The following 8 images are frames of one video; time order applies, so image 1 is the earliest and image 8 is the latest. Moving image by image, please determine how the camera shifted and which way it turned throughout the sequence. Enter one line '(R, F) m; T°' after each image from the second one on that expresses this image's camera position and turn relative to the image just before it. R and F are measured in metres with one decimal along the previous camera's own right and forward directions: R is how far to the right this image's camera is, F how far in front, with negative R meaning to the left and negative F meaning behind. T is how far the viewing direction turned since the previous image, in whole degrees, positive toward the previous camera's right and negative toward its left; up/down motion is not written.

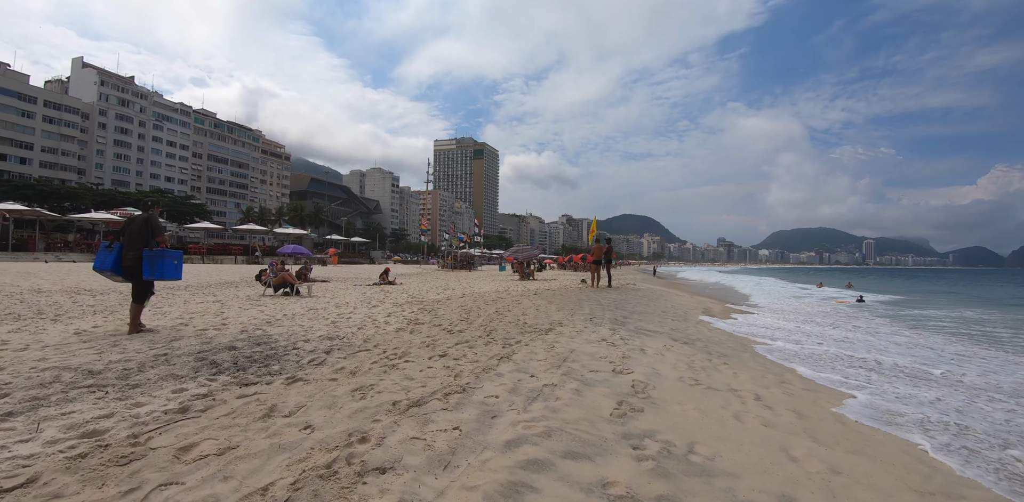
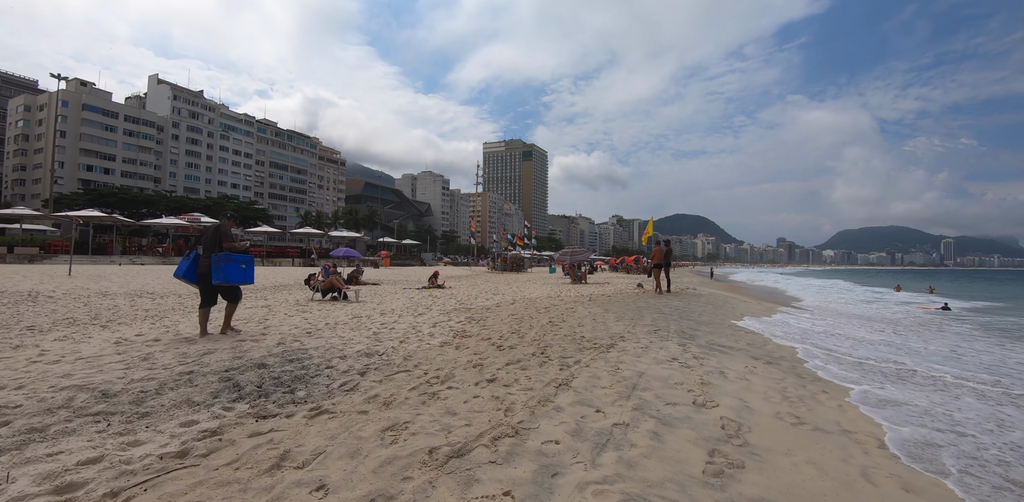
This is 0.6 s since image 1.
(-0.1, +0.7) m; -6°
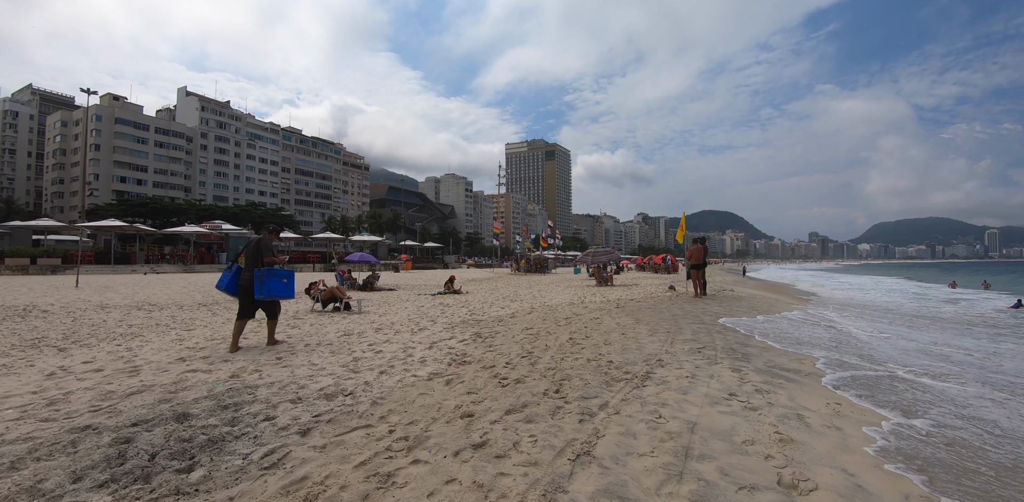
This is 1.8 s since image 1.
(+0.2, +1.2) m; -3°
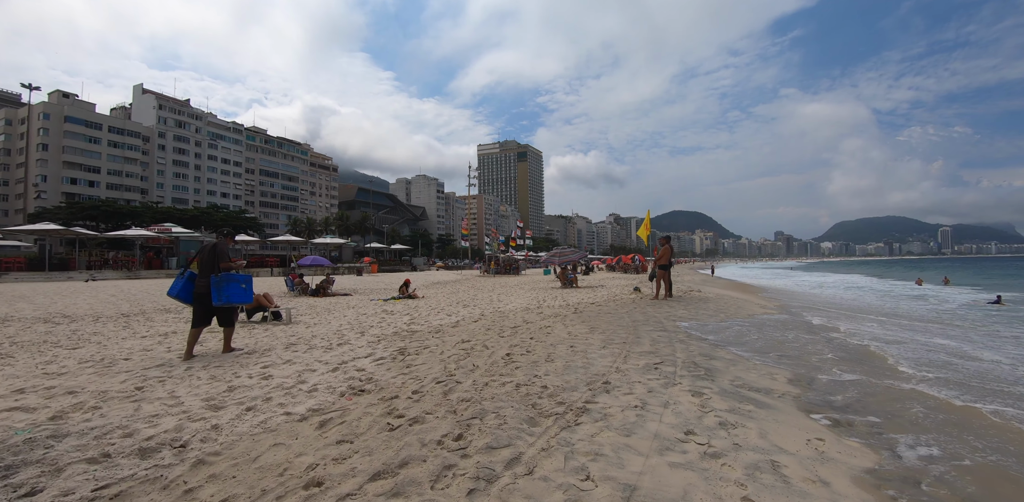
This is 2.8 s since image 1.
(+0.6, +1.0) m; +3°
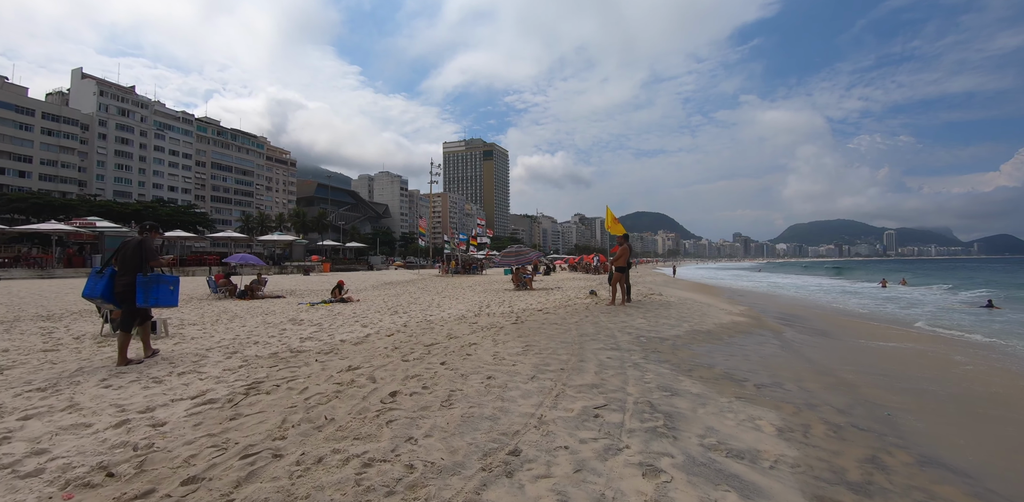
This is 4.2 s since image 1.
(+0.7, +1.4) m; +4°
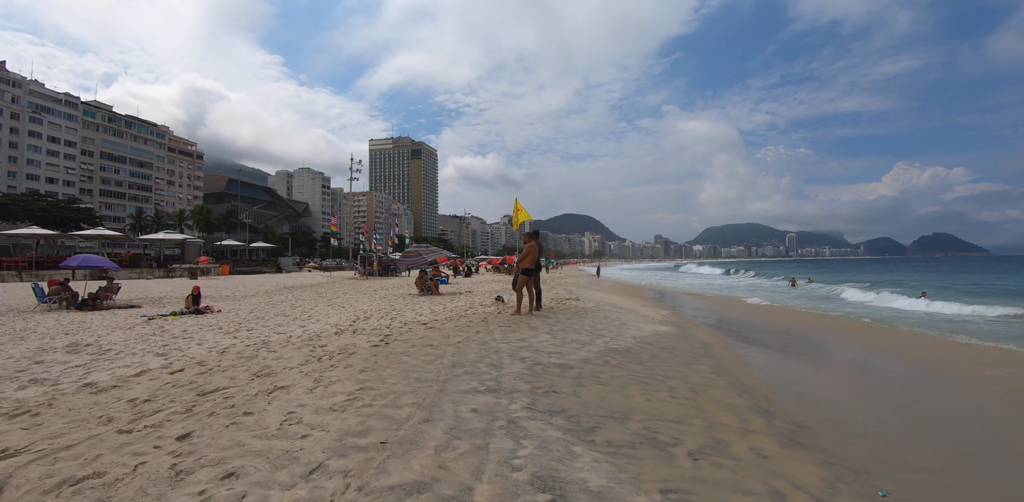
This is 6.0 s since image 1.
(+0.9, +1.6) m; +9°
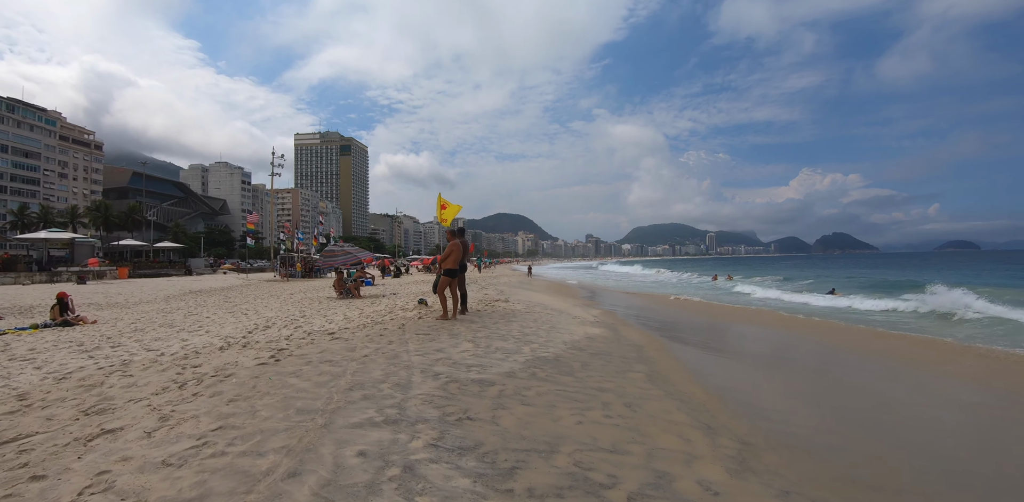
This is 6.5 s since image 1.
(+0.2, +0.6) m; +8°
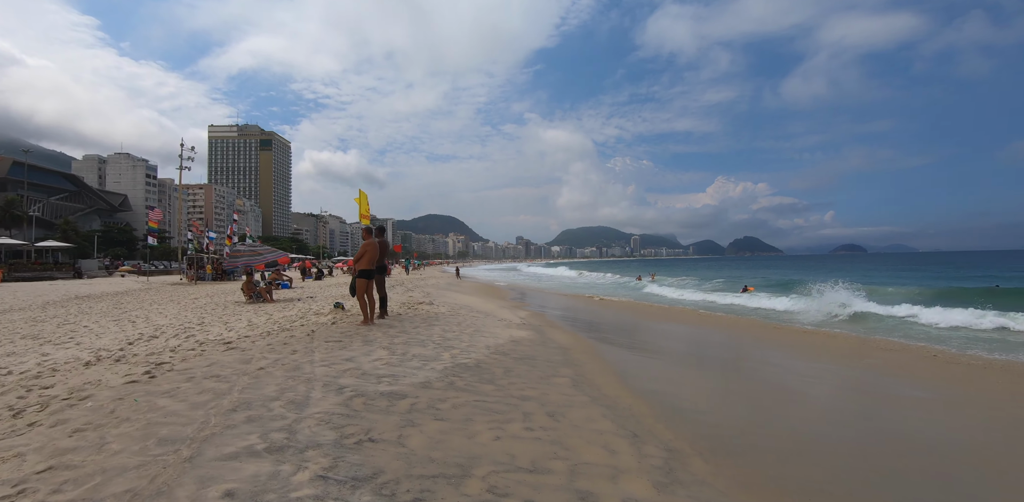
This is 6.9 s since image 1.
(+0.2, +0.3) m; +8°
